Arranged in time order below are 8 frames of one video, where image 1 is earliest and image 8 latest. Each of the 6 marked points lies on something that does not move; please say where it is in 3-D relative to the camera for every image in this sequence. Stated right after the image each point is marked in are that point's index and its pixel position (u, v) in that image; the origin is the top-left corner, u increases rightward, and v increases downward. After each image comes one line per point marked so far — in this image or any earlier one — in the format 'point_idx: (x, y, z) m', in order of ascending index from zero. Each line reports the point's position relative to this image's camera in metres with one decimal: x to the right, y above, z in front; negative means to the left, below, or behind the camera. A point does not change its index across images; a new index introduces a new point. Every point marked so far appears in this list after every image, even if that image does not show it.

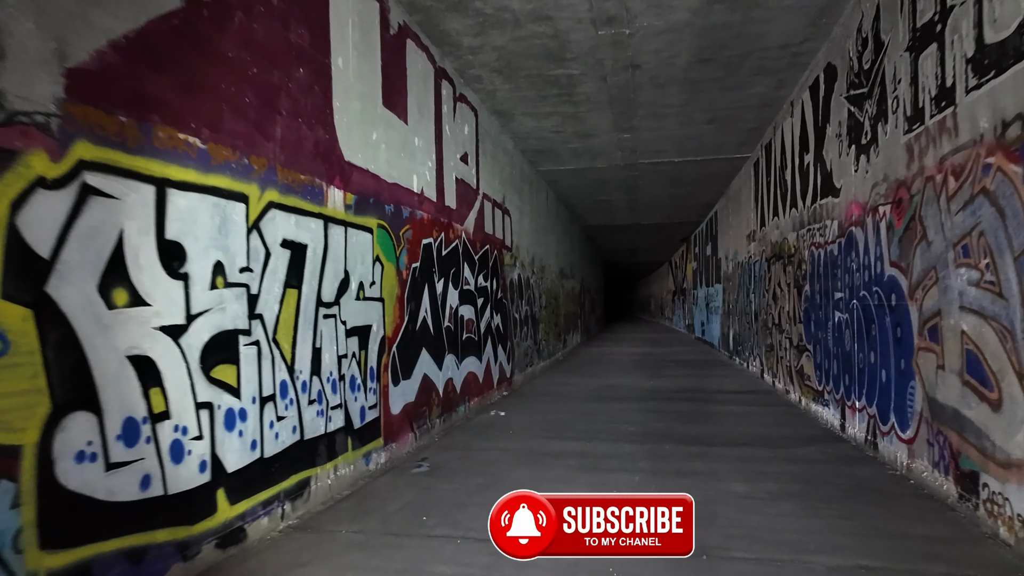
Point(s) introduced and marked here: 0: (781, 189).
0: (+5.8, +2.1, +10.7) m
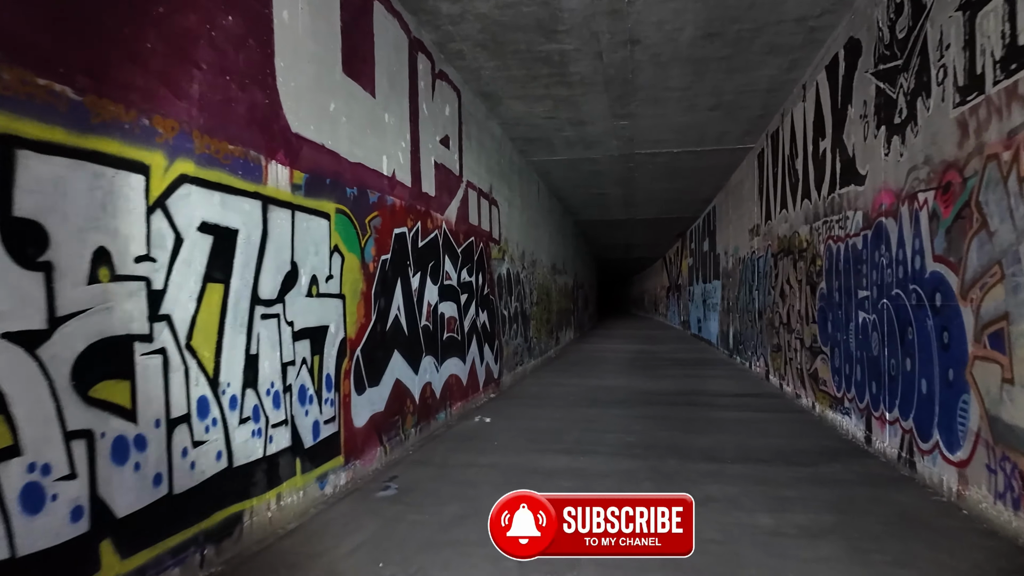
0: (+5.6, +2.2, +9.9) m
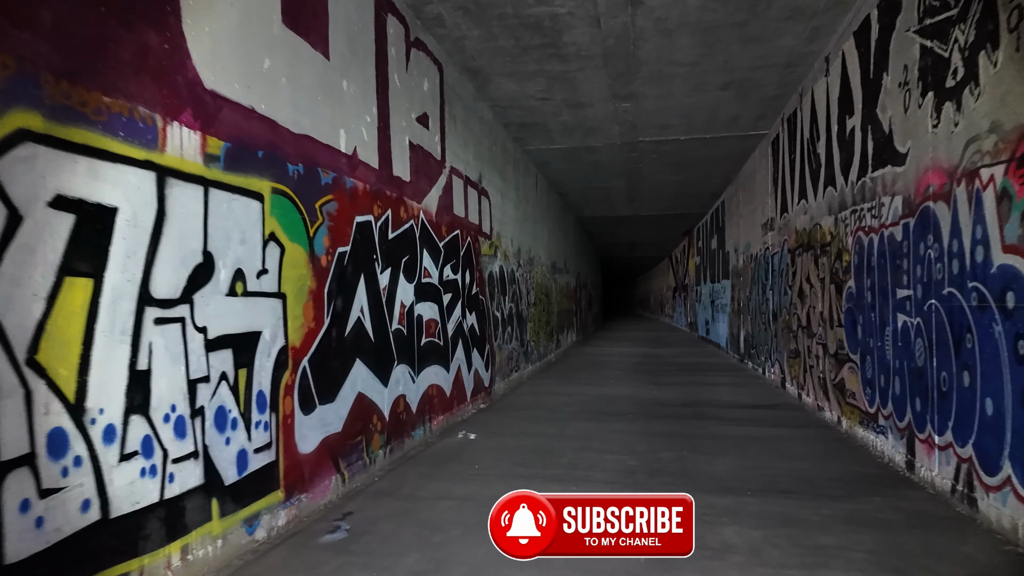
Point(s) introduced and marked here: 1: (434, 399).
0: (+5.4, +2.2, +8.9) m
1: (-1.2, -1.6, +7.3) m
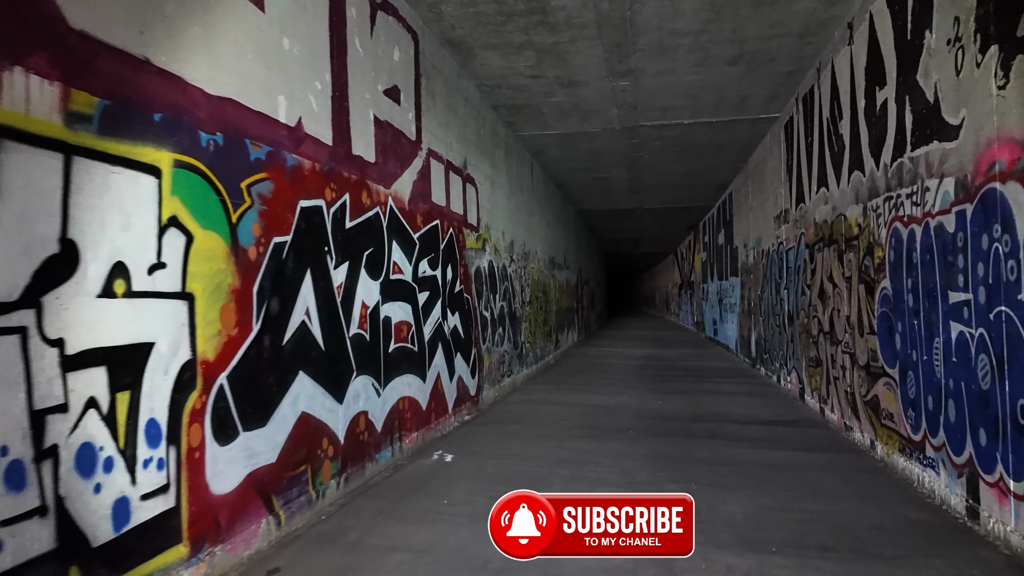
0: (+5.2, +2.2, +8.0) m
1: (-1.4, -1.6, +6.4) m
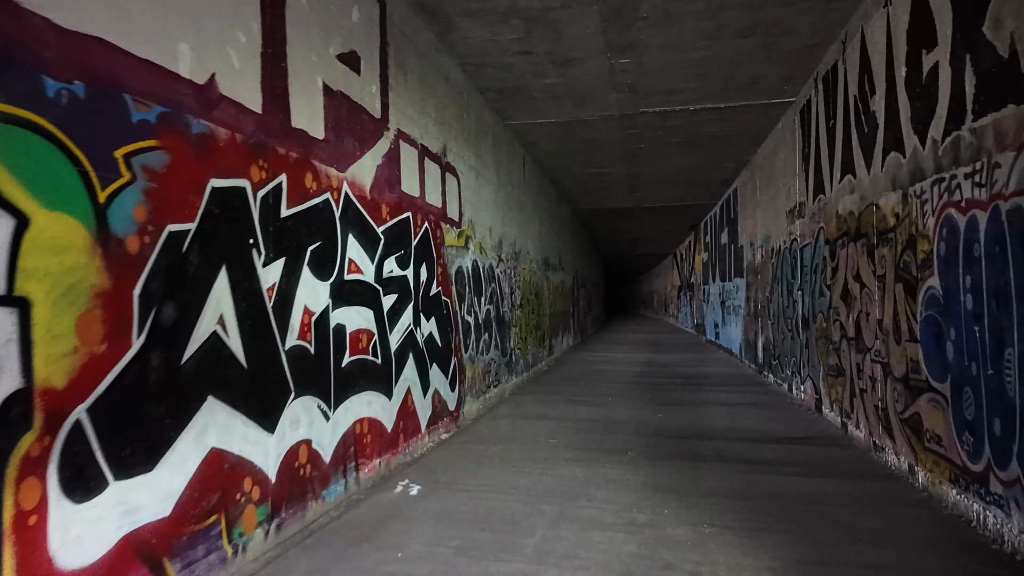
0: (+4.9, +2.2, +7.0) m
1: (-1.6, -1.6, +5.4) m
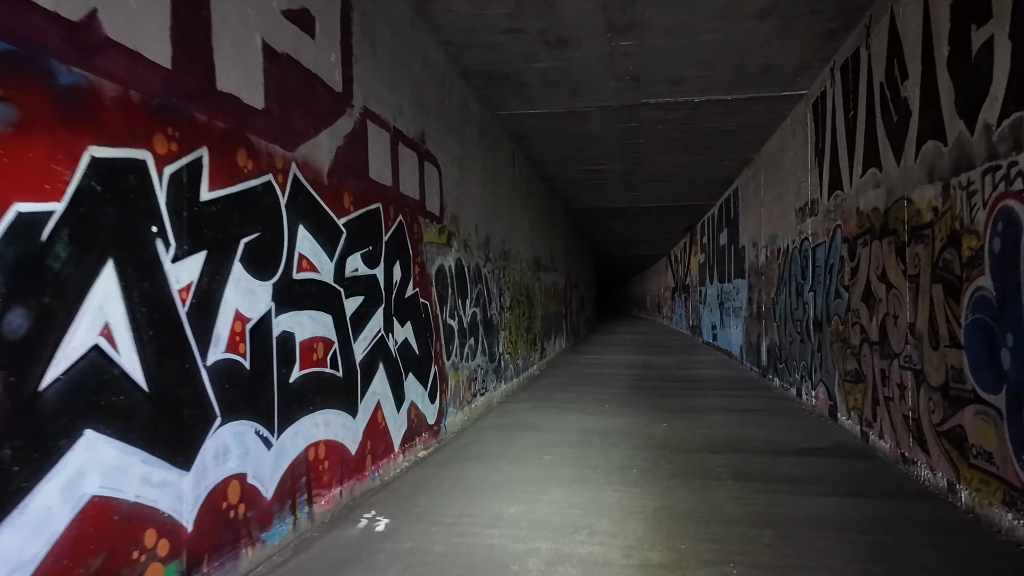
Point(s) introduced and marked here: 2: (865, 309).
0: (+4.7, +2.2, +6.3) m
1: (-1.8, -1.6, +4.6) m
2: (+4.8, -0.3, +6.8) m
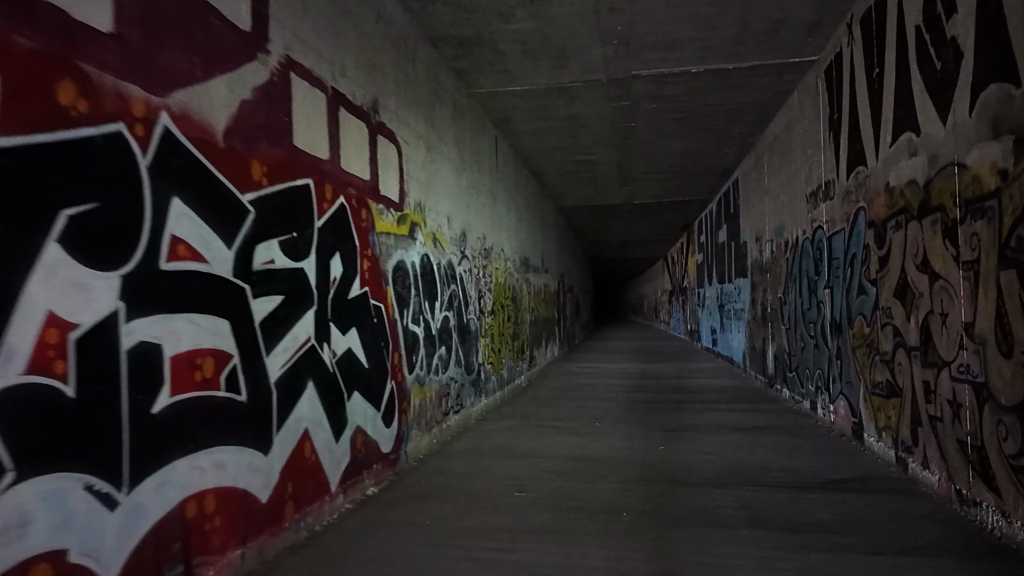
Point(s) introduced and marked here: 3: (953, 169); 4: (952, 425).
0: (+4.4, +2.2, +5.2) m
1: (-2.1, -1.6, +3.4) m
2: (+4.5, -0.3, +5.6) m
3: (+4.3, +1.1, +4.7) m
4: (+4.3, -1.3, +4.7) m
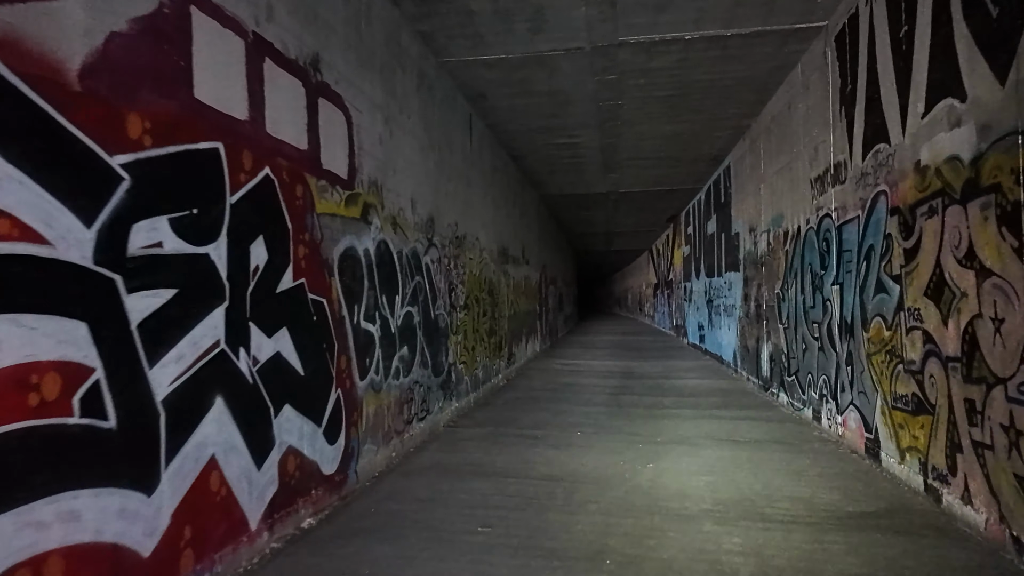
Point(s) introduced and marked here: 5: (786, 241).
0: (+4.1, +2.2, +4.5) m
1: (-2.4, -1.6, +2.6) m
2: (+4.2, -0.2, +5.0) m
3: (+4.0, +1.1, +4.0) m
4: (+3.9, -1.3, +4.0) m
5: (+5.0, +0.7, +9.0) m
